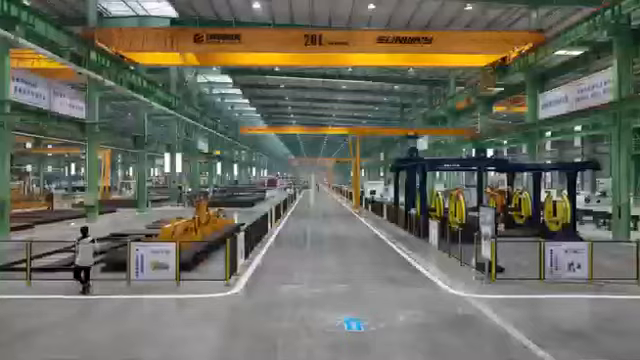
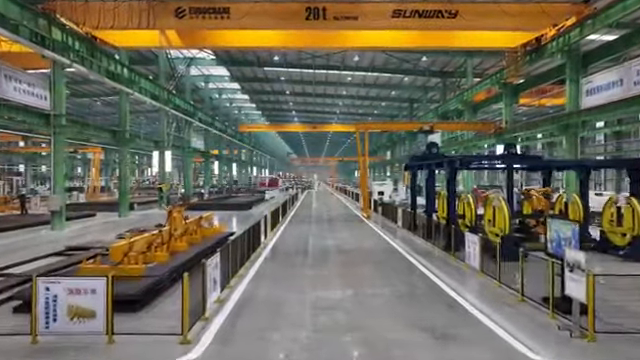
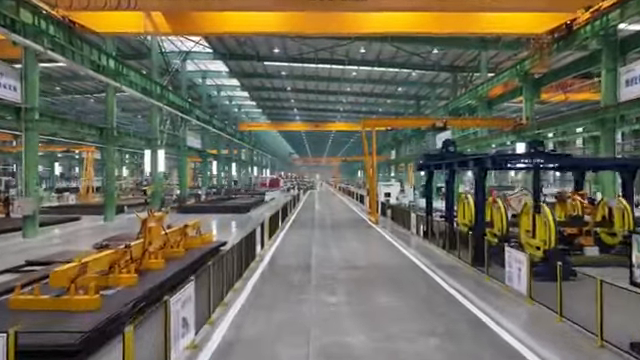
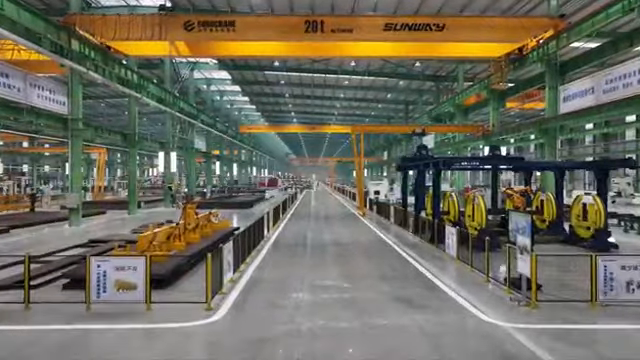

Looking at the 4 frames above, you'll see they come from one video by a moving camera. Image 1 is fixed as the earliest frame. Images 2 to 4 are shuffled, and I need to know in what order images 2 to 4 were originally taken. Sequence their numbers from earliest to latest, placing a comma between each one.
4, 2, 3
